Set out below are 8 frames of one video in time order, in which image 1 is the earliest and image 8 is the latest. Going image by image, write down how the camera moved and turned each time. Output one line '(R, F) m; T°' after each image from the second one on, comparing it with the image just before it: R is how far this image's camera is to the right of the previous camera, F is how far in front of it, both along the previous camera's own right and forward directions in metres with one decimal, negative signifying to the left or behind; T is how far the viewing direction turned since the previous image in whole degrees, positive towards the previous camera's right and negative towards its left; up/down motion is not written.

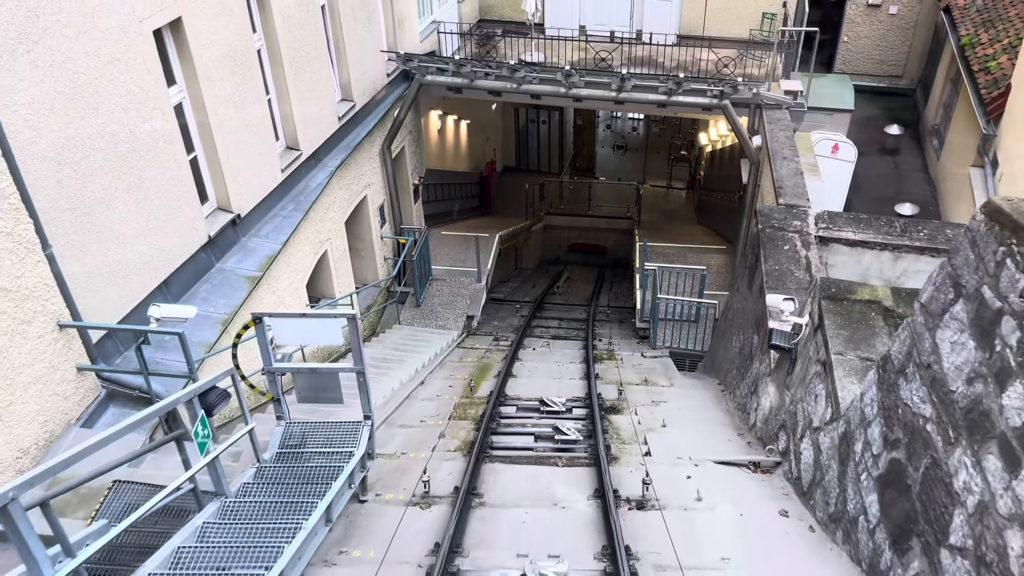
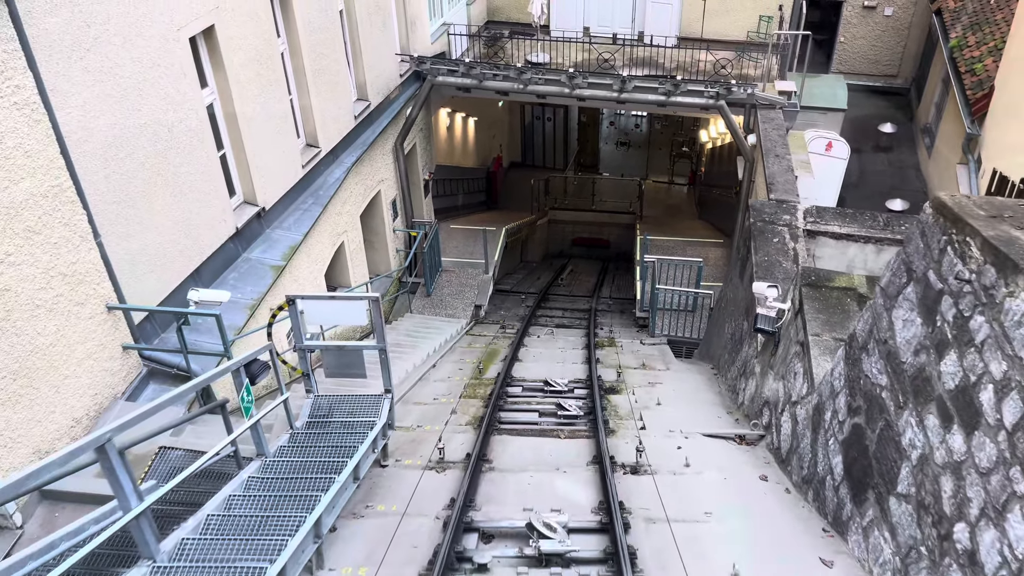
(0.0, -0.5) m; 0°
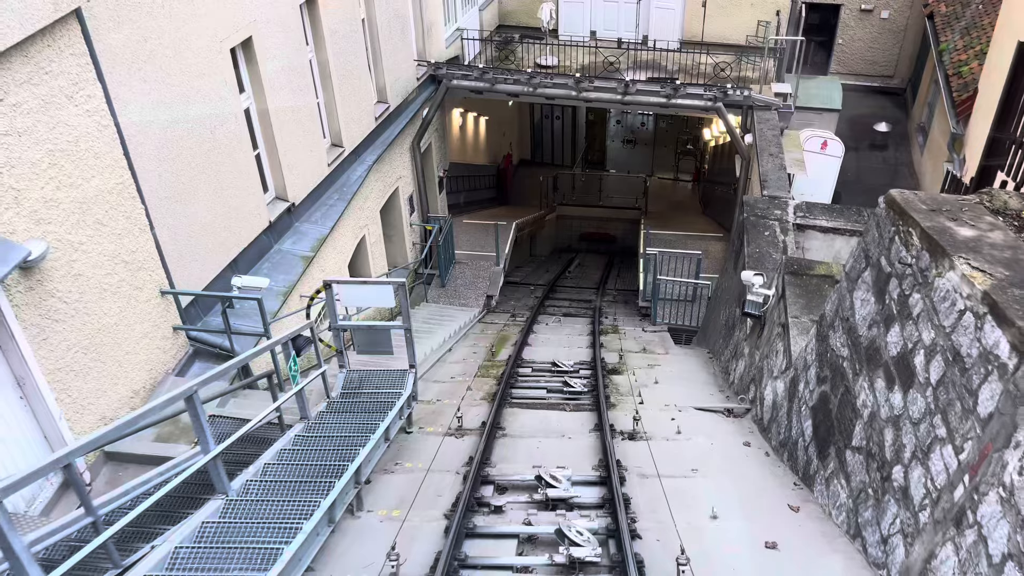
(0.0, -0.6) m; -1°
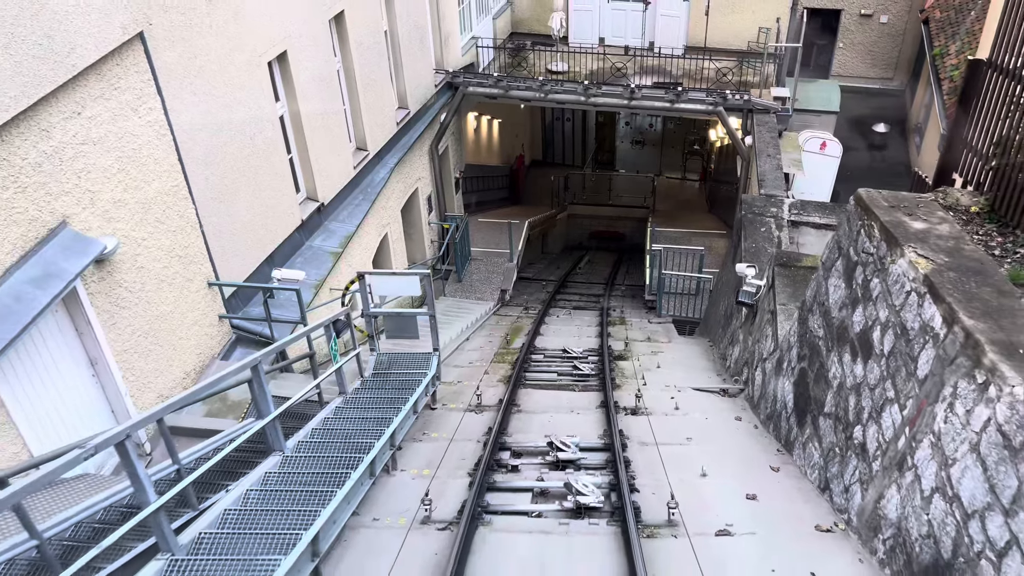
(0.0, -0.6) m; -1°
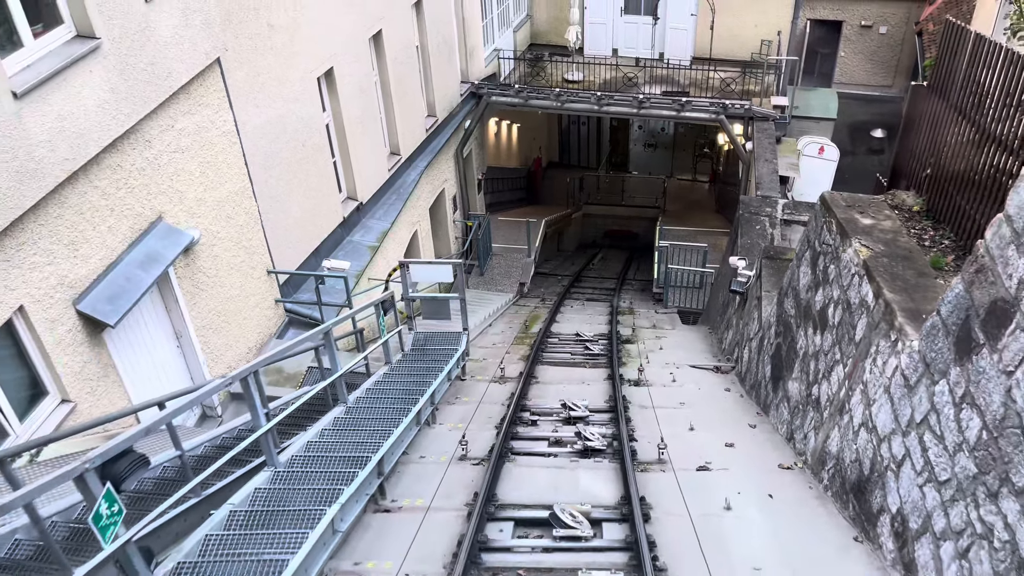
(0.0, -0.9) m; -1°
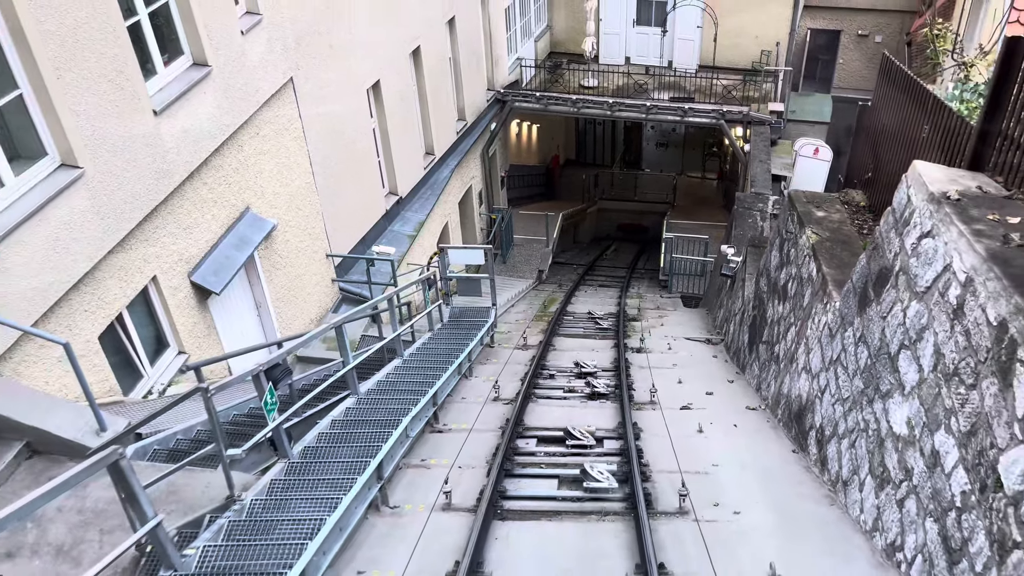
(-0.1, -1.3) m; -1°
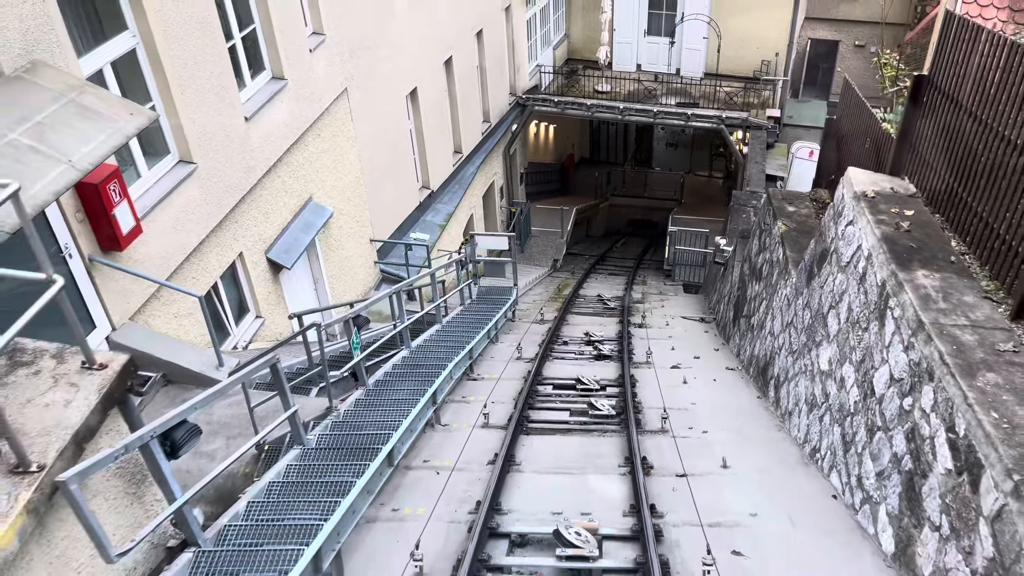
(-0.1, -1.3) m; -1°
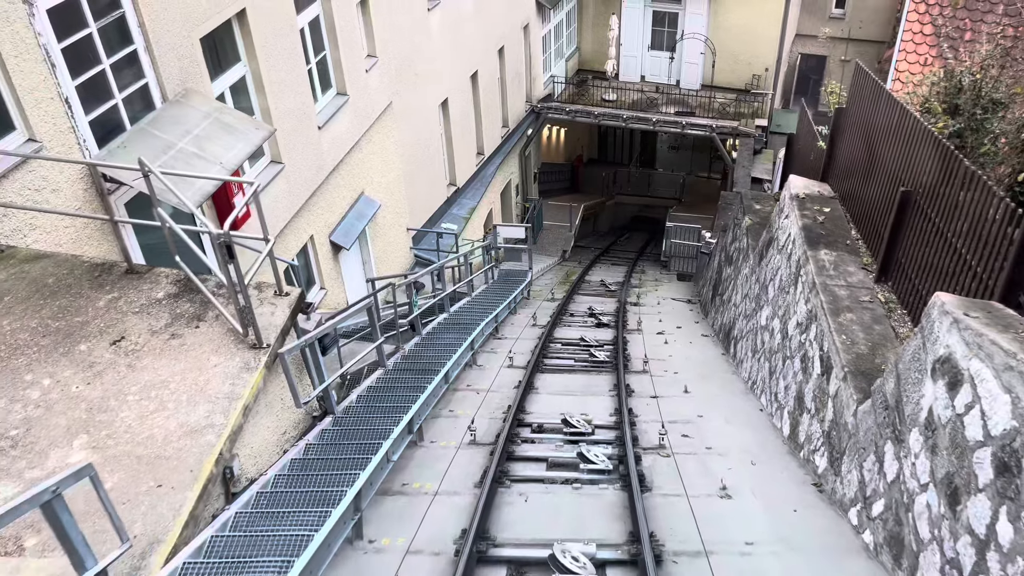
(-0.1, -1.8) m; -1°
